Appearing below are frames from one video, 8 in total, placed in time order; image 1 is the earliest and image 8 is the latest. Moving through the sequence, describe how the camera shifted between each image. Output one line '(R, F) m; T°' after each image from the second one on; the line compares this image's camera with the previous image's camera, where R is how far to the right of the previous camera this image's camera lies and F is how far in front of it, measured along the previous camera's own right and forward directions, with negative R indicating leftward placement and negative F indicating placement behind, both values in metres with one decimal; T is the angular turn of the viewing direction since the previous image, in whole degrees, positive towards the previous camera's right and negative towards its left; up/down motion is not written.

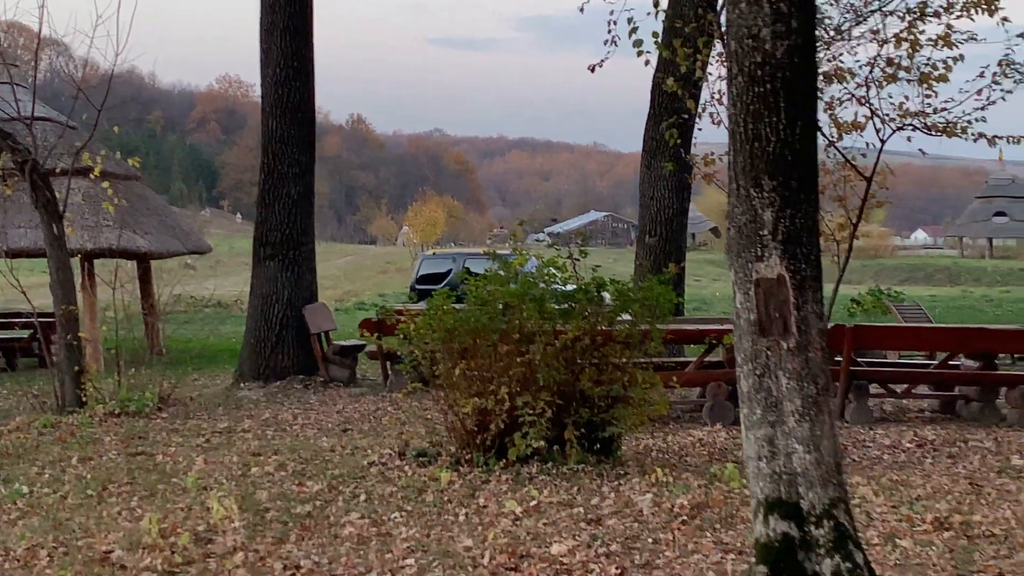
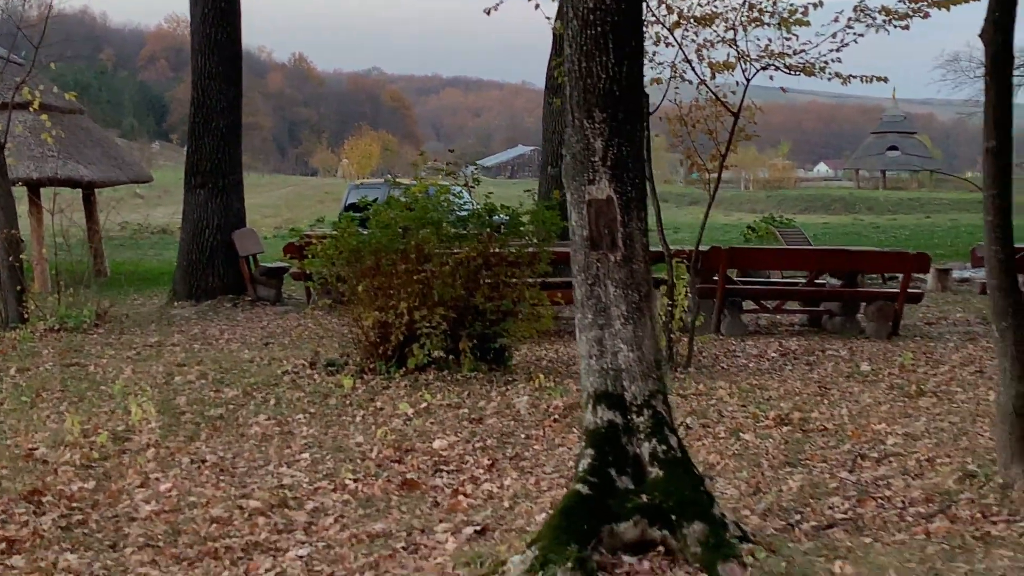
(+0.5, -0.6) m; 0°
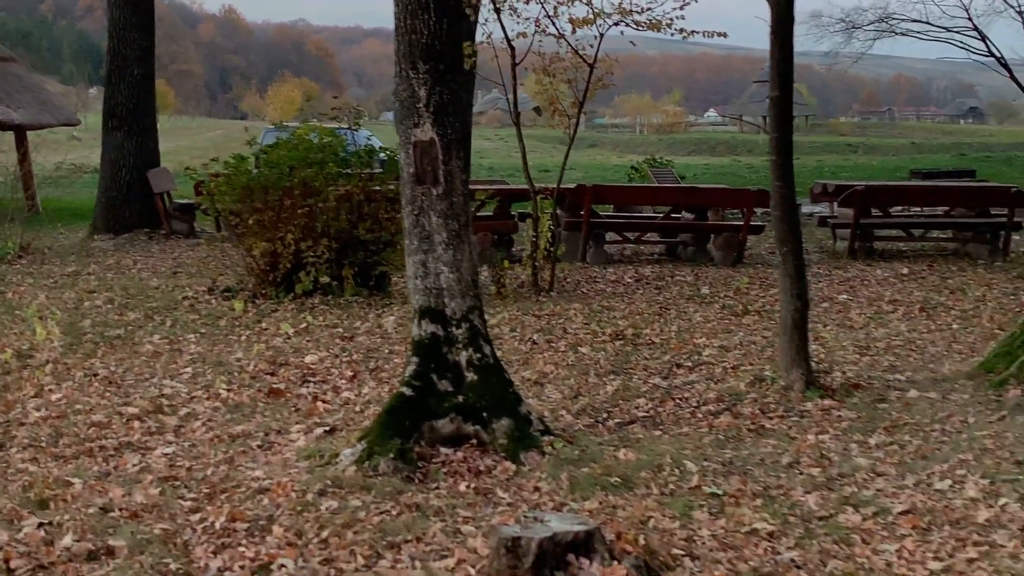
(+0.7, -0.7) m; 0°
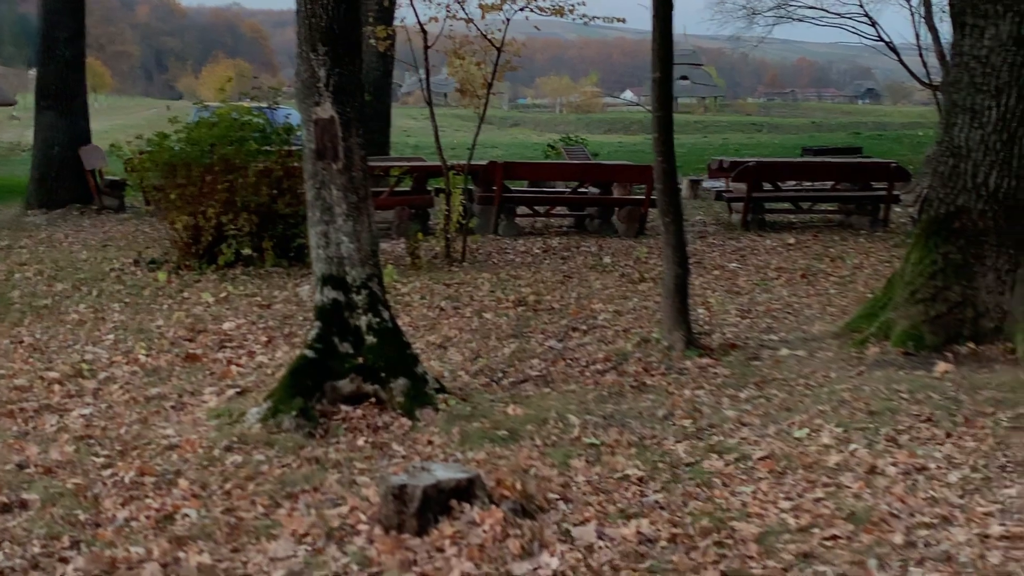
(+0.3, -0.4) m; +2°
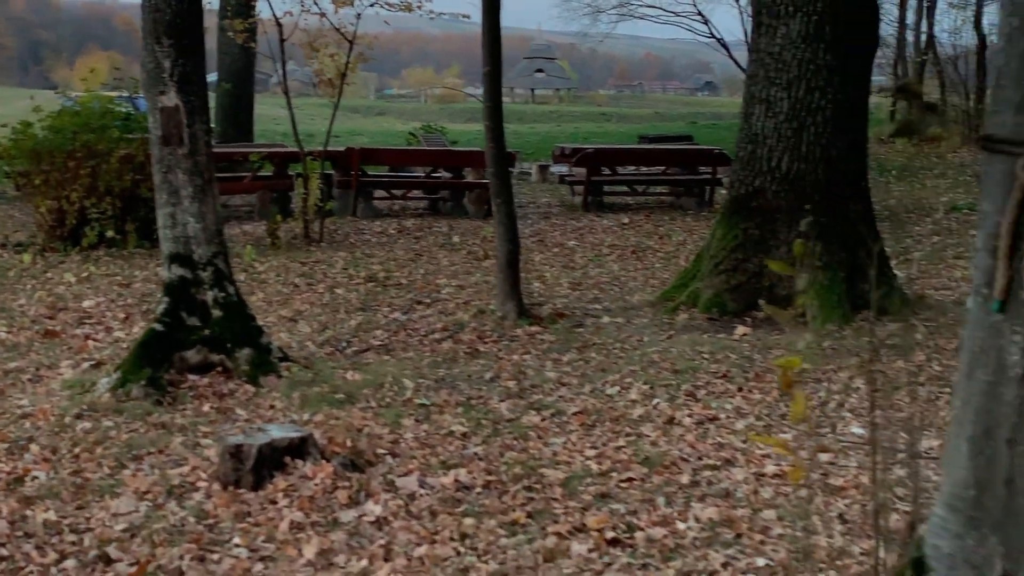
(+0.4, -0.5) m; +4°
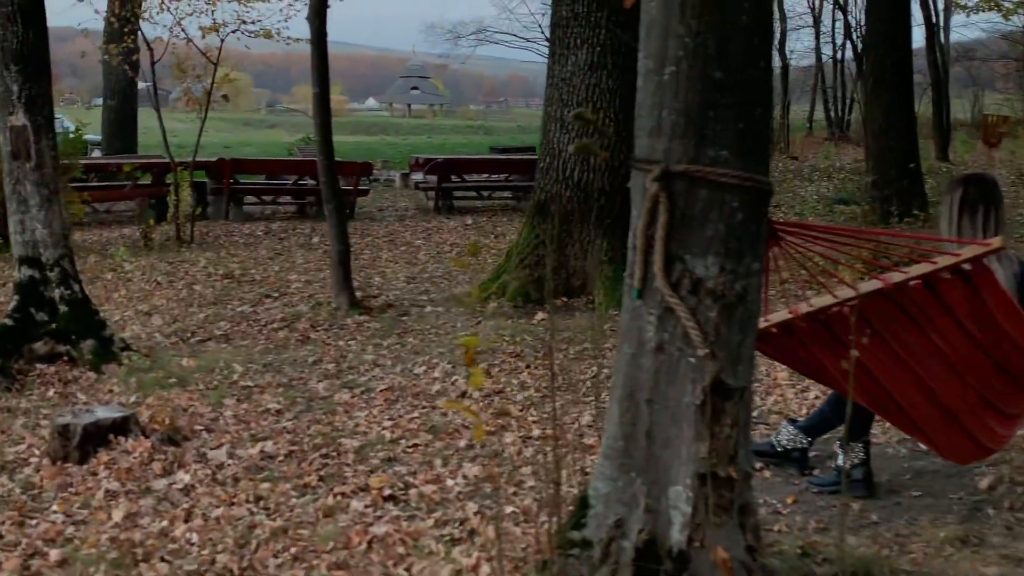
(+0.9, -0.8) m; +1°
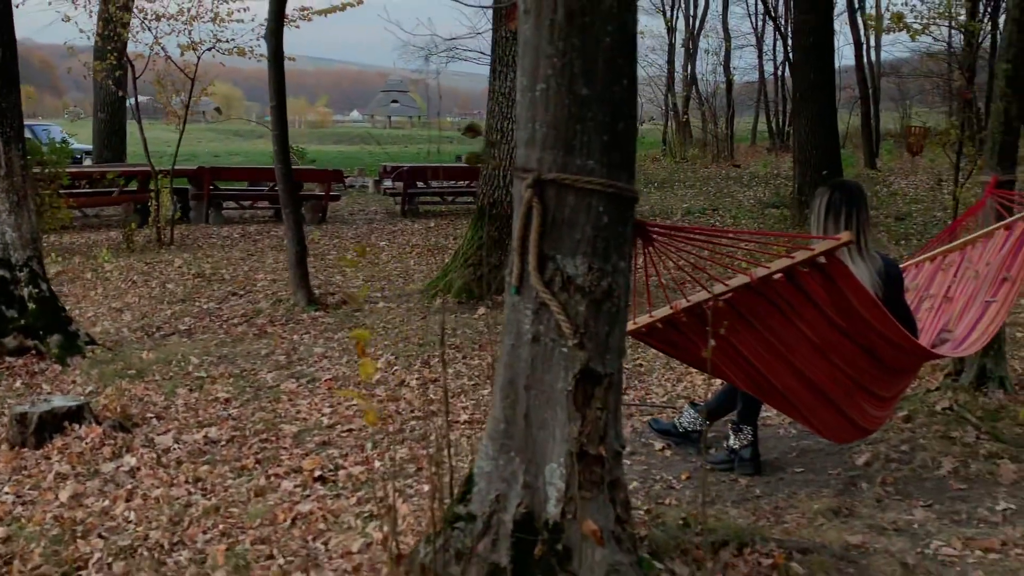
(+0.6, -0.5) m; -2°
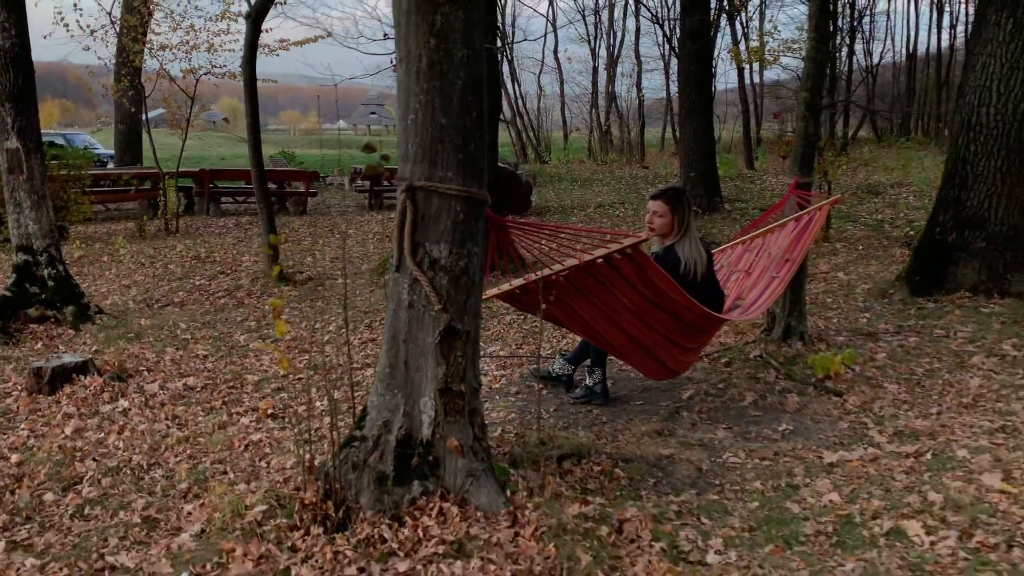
(+0.9, -1.6) m; -2°
